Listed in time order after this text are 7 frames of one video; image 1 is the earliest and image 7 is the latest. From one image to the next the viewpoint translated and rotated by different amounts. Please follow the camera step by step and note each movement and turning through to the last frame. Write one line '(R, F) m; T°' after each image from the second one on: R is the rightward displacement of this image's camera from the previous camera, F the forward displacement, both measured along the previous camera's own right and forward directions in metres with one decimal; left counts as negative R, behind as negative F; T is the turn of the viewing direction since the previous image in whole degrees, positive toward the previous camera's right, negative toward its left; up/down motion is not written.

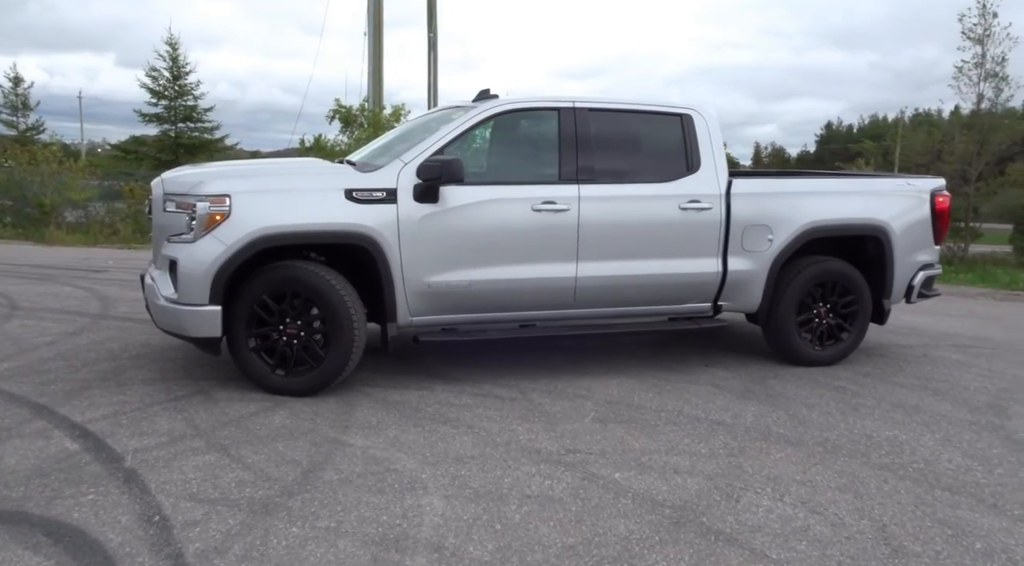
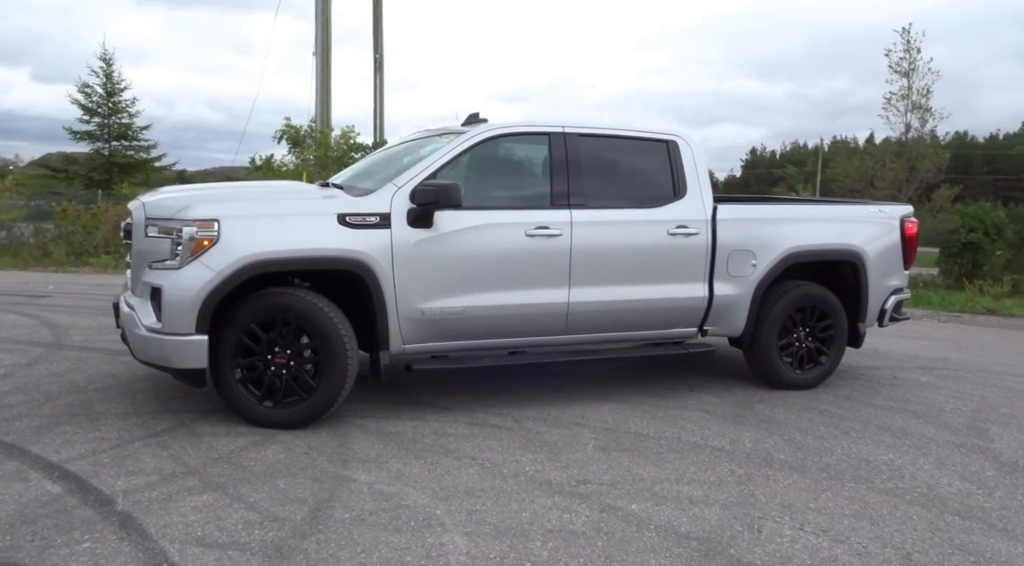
(-0.3, +0.1) m; +4°
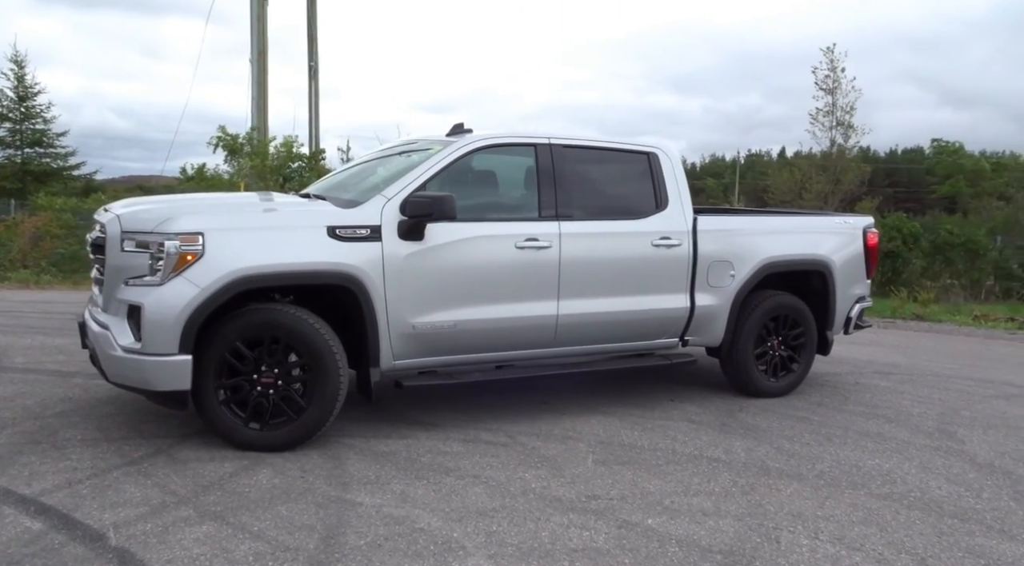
(-0.4, +0.1) m; +5°
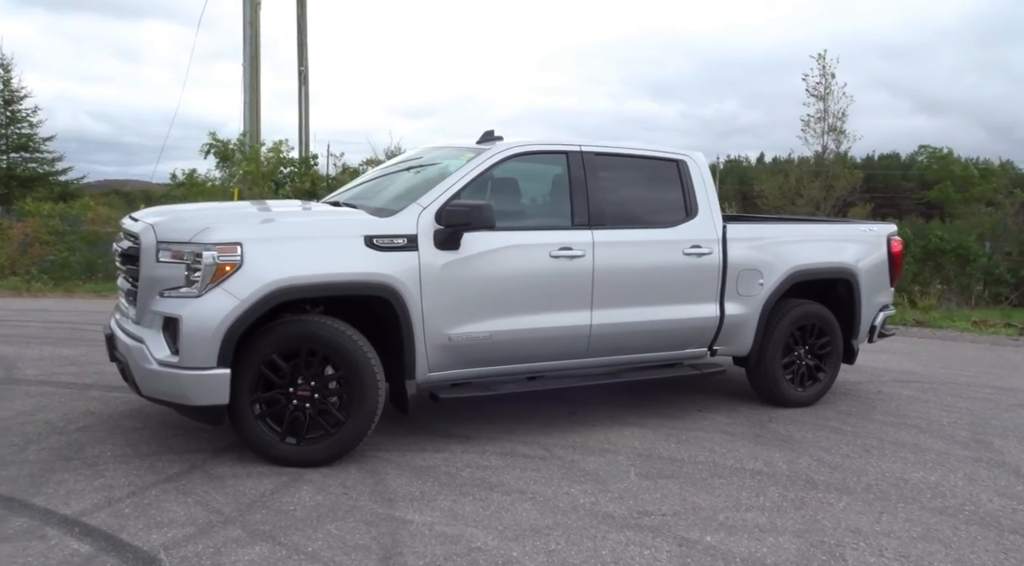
(-0.3, +0.1) m; +1°
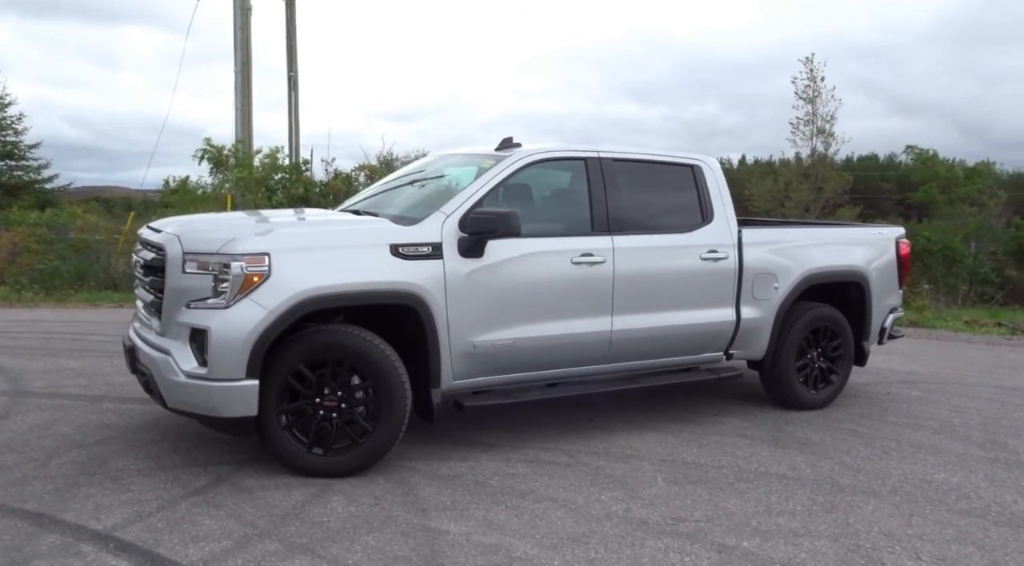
(-0.2, 0.0) m; +1°
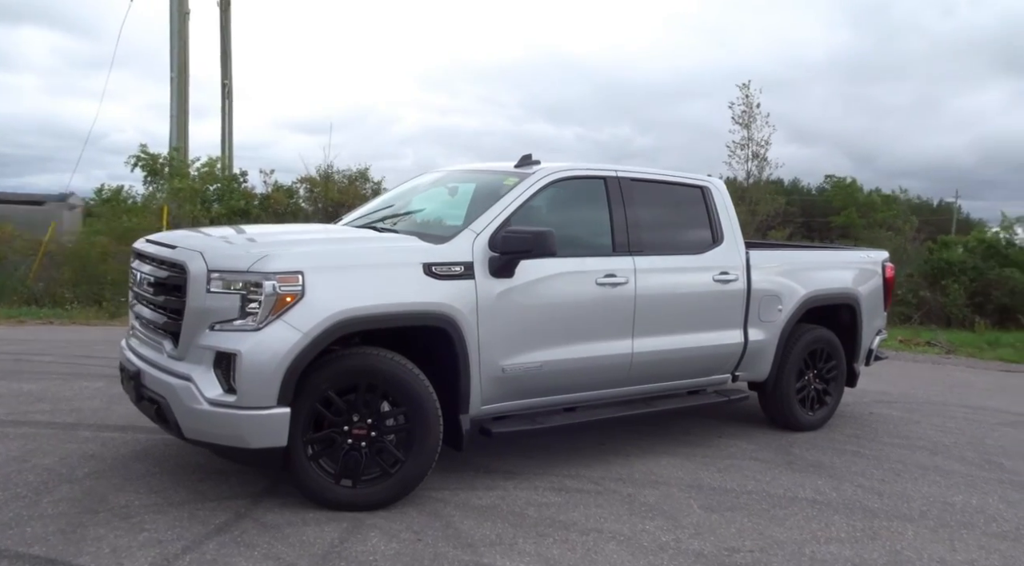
(-0.6, +0.2) m; +5°
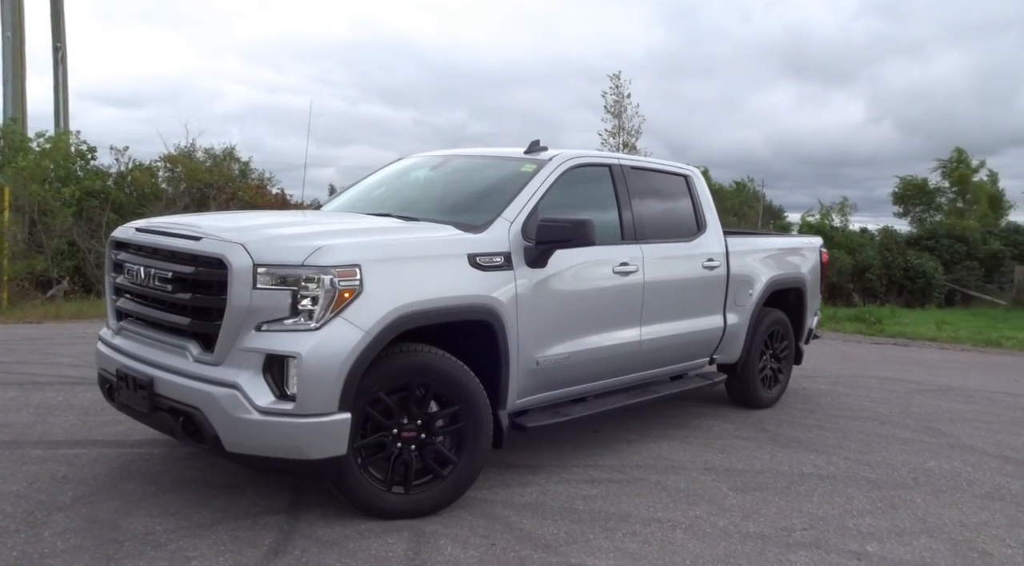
(-1.0, +0.2) m; +11°
